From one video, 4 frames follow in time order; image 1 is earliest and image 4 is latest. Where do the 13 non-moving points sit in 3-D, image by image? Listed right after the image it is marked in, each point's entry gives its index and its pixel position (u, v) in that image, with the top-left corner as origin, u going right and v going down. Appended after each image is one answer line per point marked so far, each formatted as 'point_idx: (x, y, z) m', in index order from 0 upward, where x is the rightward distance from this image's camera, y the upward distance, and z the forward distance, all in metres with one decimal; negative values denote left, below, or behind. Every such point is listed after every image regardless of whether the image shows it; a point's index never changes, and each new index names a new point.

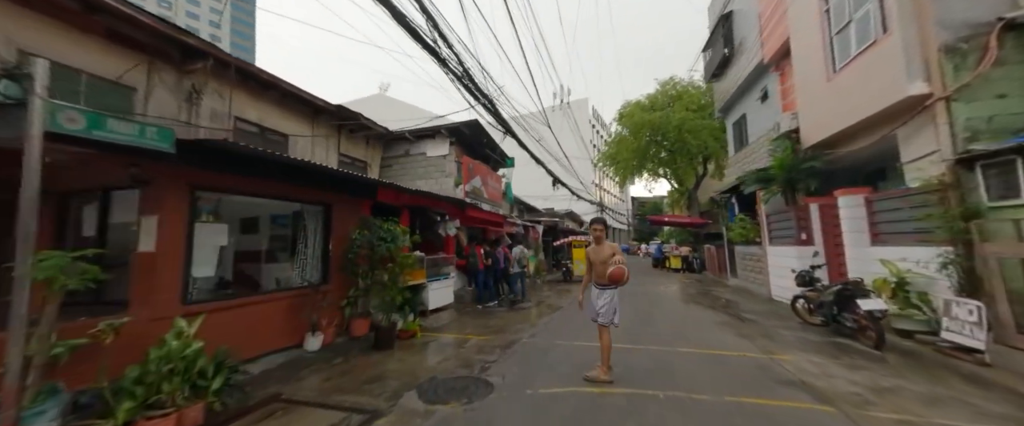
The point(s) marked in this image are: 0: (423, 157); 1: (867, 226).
0: (-3.7, +2.3, +13.4) m
1: (+6.8, -0.3, +6.1) m
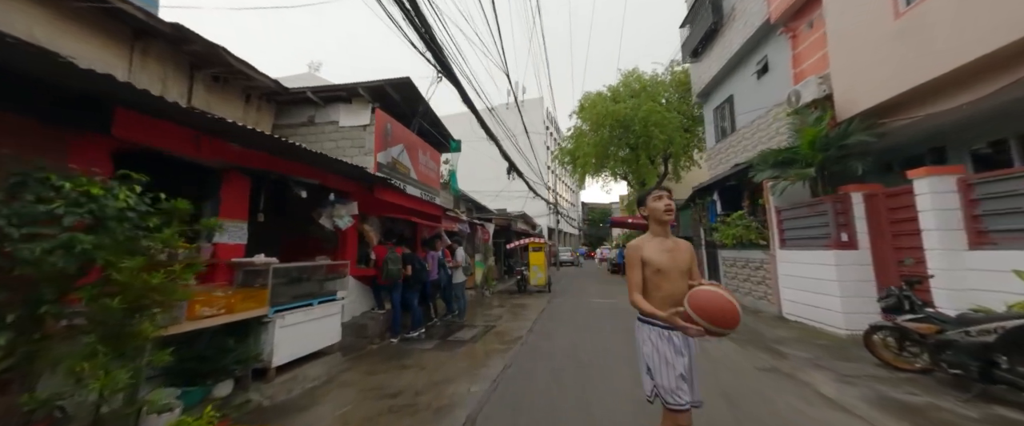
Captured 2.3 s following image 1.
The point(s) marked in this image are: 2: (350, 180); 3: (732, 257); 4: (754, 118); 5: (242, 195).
0: (-5.5, +2.7, +9.8) m
1: (+6.0, -0.1, +4.2) m
2: (-2.6, +0.5, +5.0) m
3: (+6.4, -1.3, +9.2) m
4: (+6.7, +2.6, +8.8) m
5: (-3.2, +0.2, +3.8) m
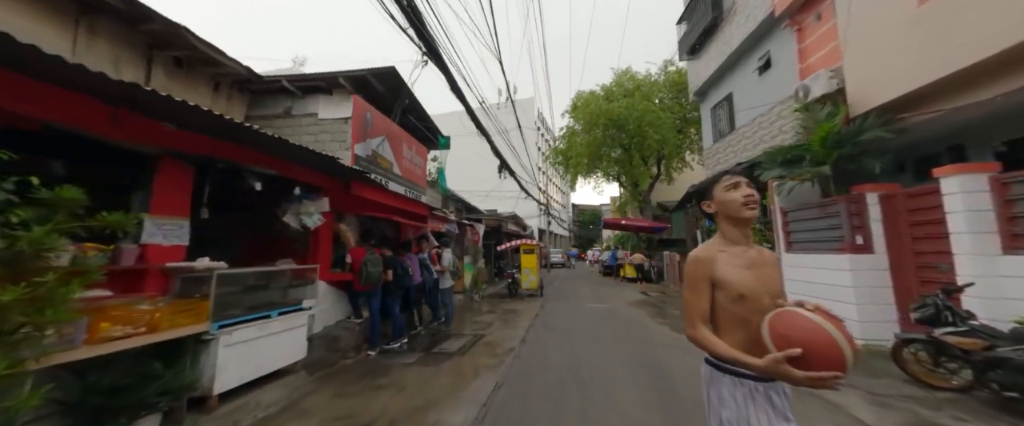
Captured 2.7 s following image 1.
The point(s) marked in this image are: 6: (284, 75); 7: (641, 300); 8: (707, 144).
0: (-5.7, +2.7, +9.1) m
1: (+5.9, -0.1, +3.9) m
2: (-2.7, +0.6, +4.4) m
3: (+6.1, -1.3, +8.9) m
4: (+6.5, +2.6, +8.5) m
5: (-3.3, +0.3, +3.2) m
6: (-6.4, +3.9, +9.0) m
7: (+4.5, -3.0, +11.0) m
8: (+7.0, +2.5, +11.4) m
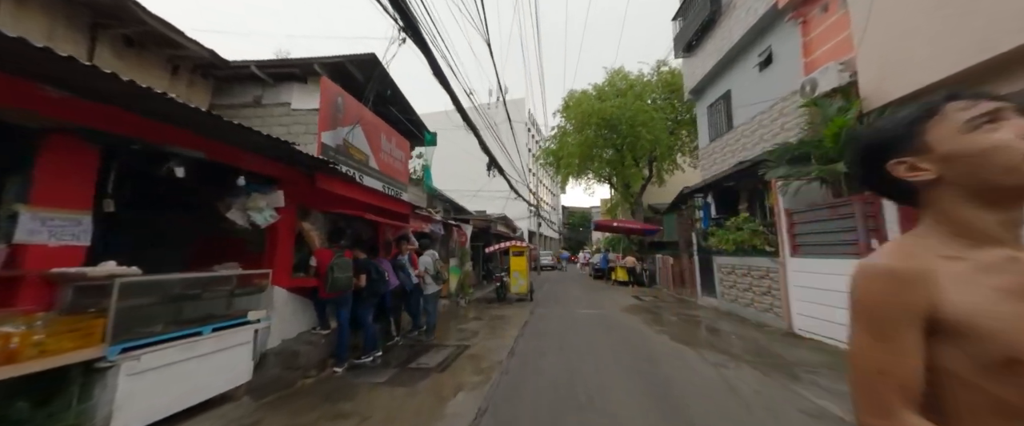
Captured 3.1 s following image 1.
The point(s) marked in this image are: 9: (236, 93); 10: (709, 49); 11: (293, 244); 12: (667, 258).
0: (-6.0, +2.7, +8.4) m
1: (+5.8, -0.1, +3.5) m
2: (-2.8, +0.6, +3.8) m
3: (+5.8, -1.4, +8.5) m
4: (+6.2, +2.5, +8.1) m
5: (-3.4, +0.3, +2.5) m
6: (-6.7, +4.0, +8.2) m
7: (+4.1, -3.1, +10.5) m
8: (+6.6, +2.4, +11.1) m
9: (-7.5, +3.3, +8.7) m
10: (+6.1, +5.1, +9.9) m
11: (-3.2, -0.5, +4.6) m
12: (+7.4, -2.1, +15.2) m
